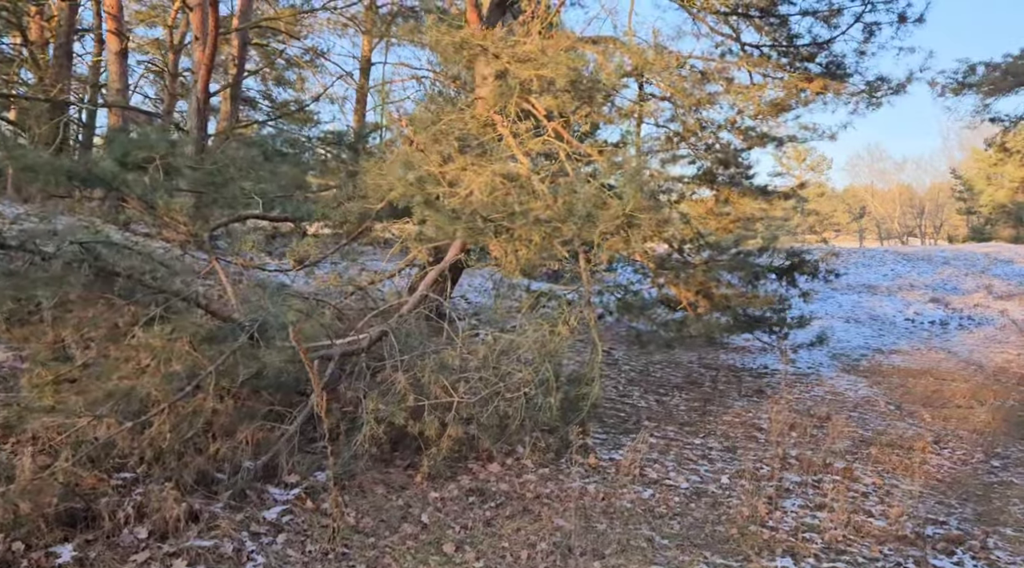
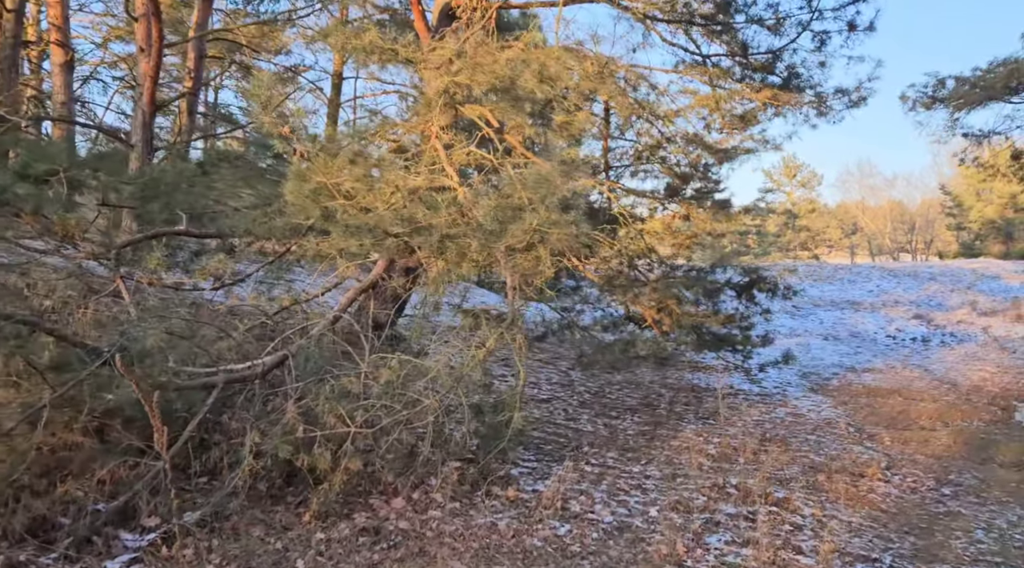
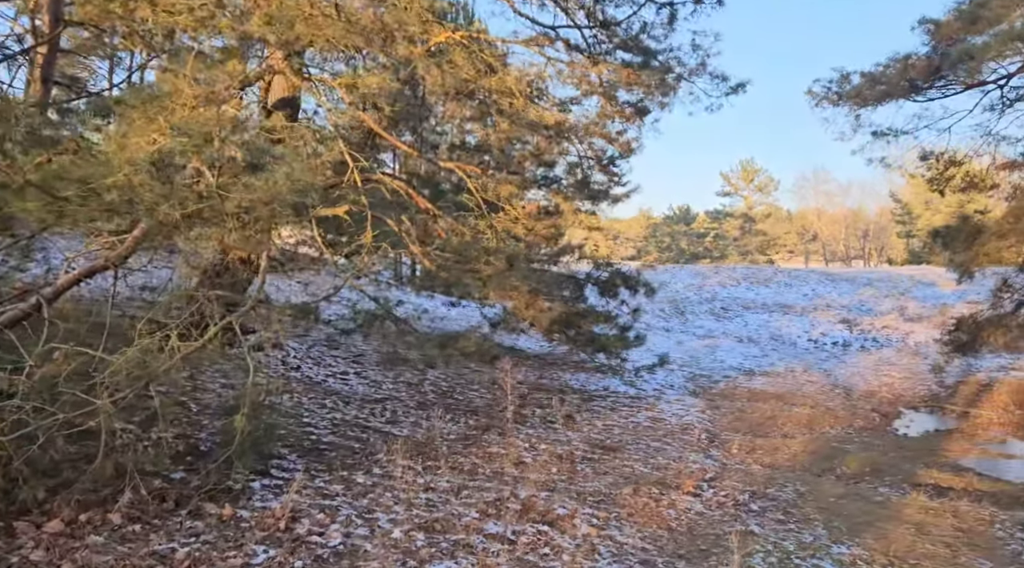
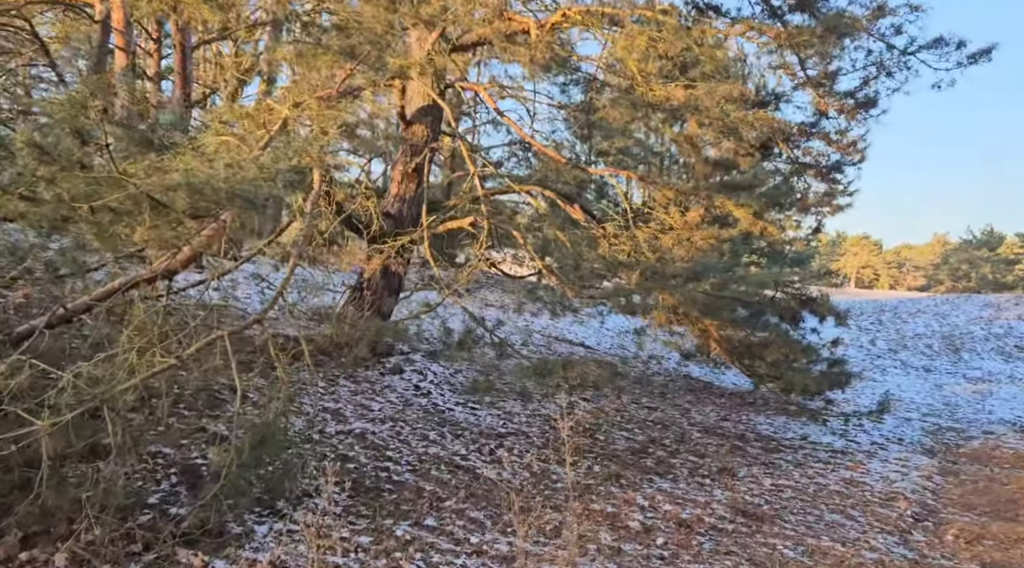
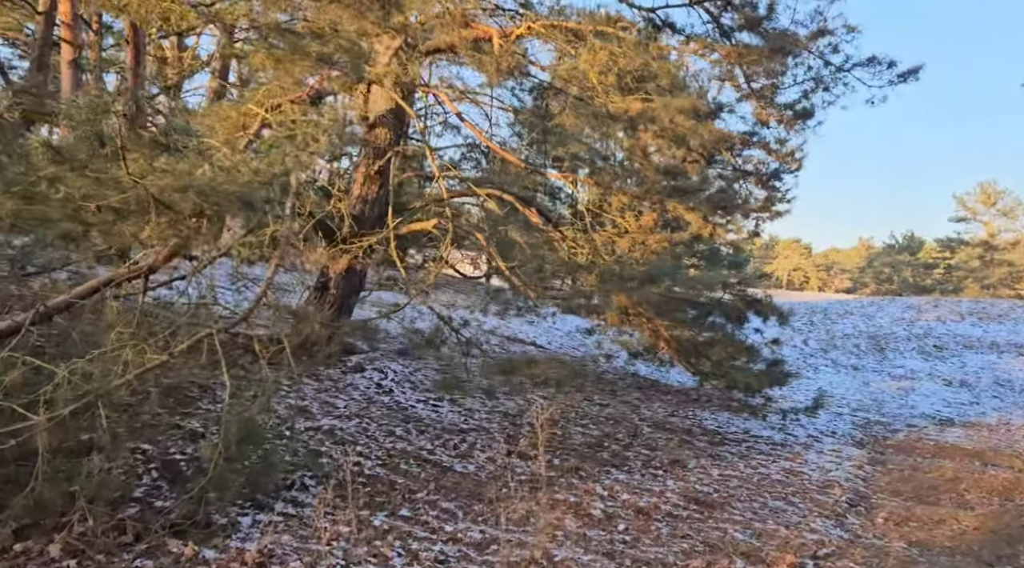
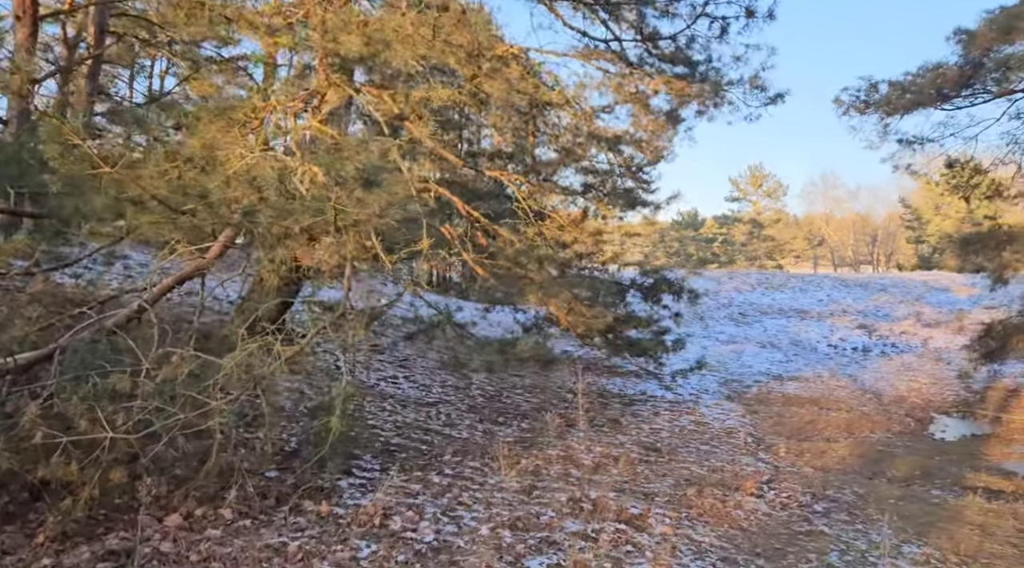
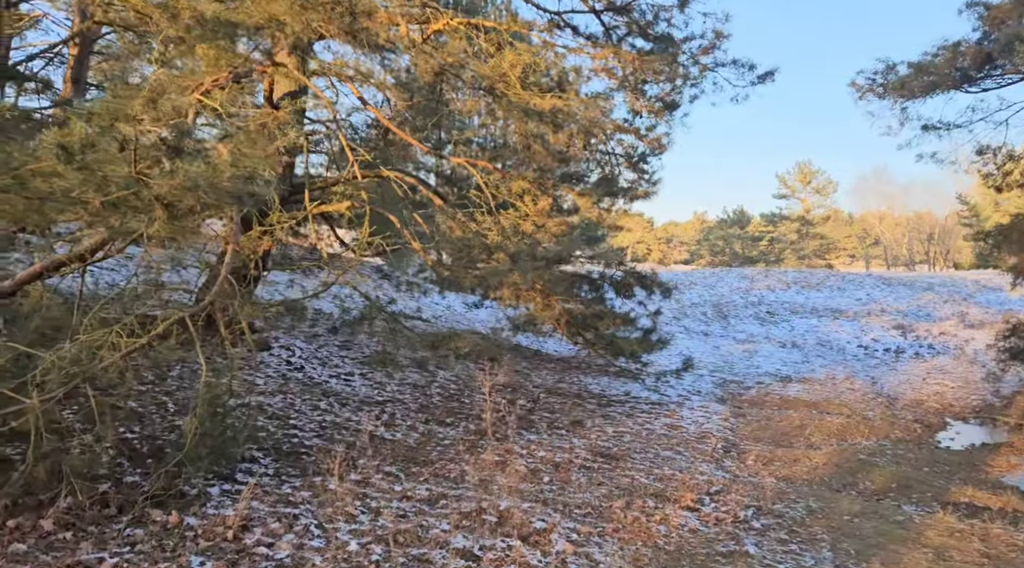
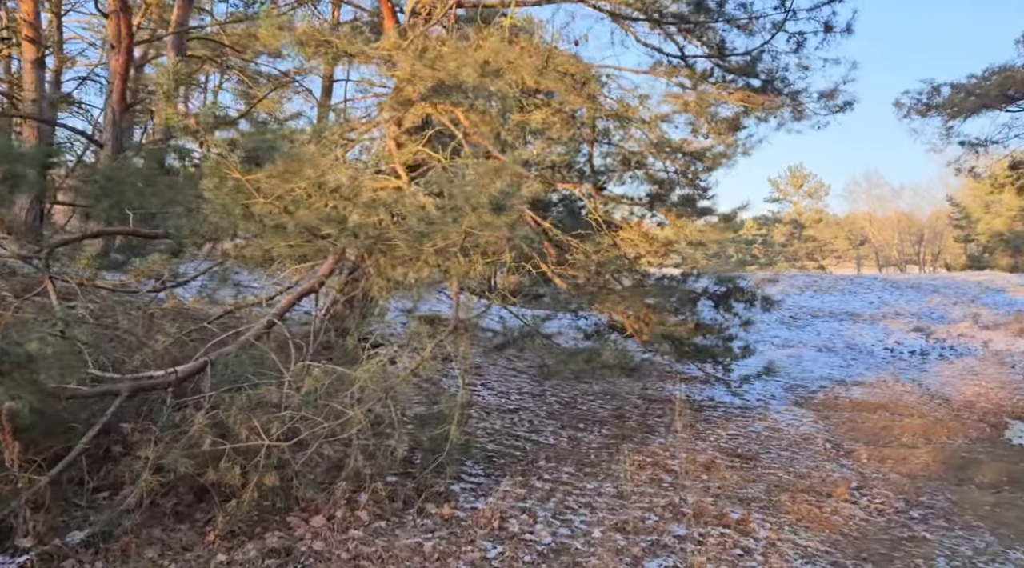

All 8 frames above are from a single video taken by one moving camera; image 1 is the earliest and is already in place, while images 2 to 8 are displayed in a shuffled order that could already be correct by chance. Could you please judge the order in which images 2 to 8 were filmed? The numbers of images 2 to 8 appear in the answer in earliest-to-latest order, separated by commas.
2, 8, 6, 3, 7, 5, 4
